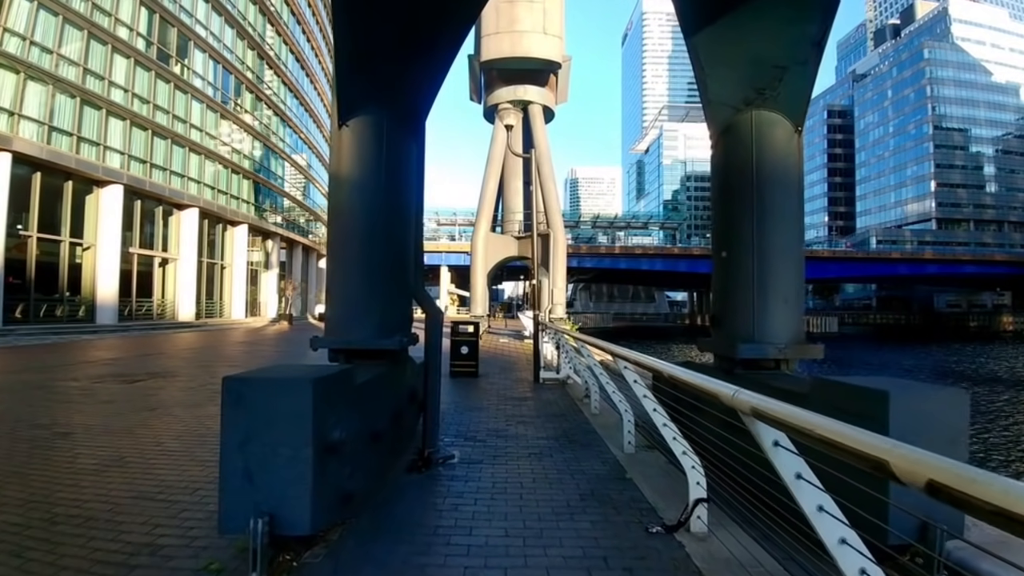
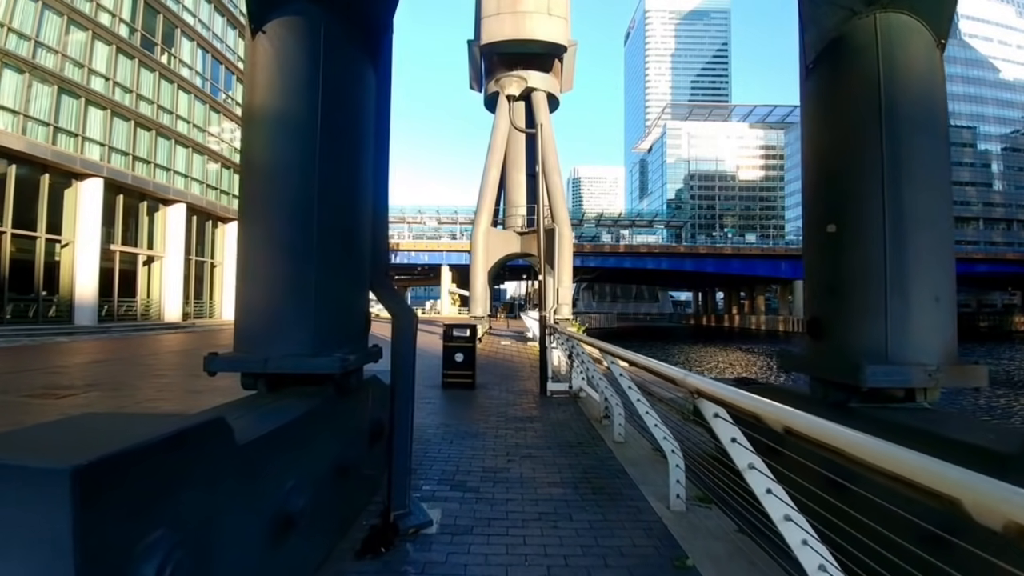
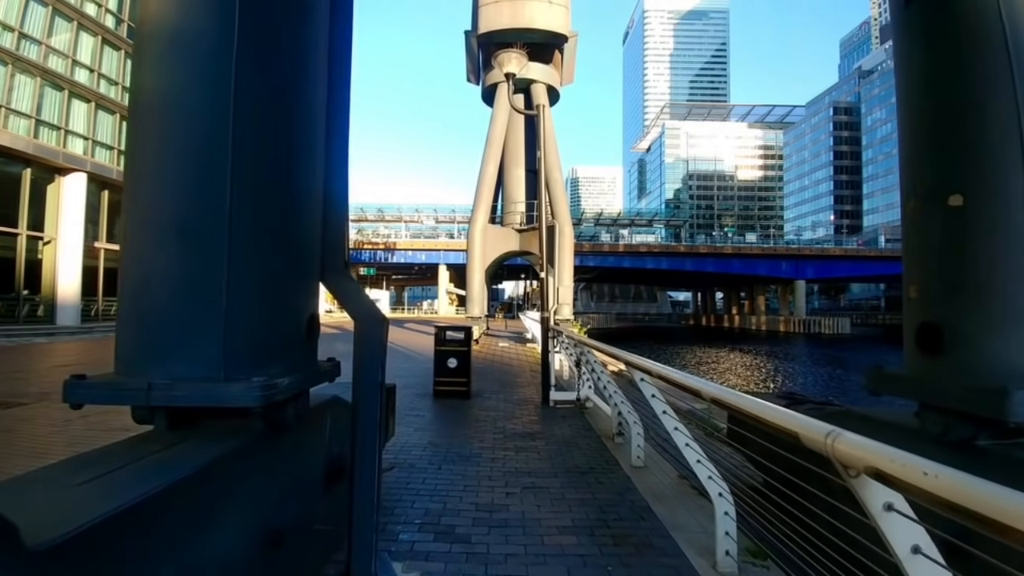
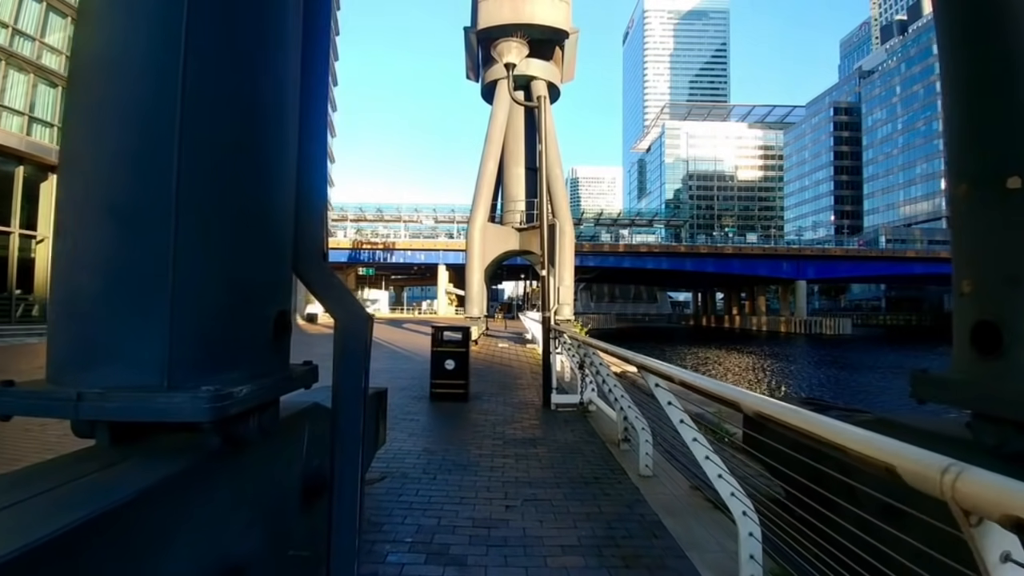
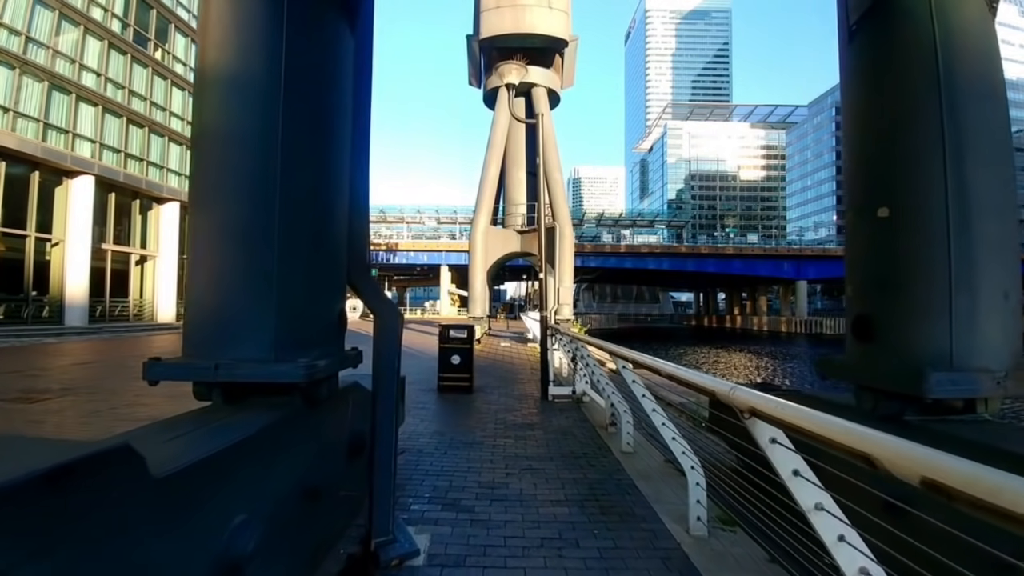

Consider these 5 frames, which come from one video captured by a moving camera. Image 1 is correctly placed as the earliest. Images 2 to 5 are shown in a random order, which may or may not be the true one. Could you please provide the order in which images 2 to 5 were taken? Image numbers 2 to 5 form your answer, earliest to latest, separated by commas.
2, 5, 3, 4
